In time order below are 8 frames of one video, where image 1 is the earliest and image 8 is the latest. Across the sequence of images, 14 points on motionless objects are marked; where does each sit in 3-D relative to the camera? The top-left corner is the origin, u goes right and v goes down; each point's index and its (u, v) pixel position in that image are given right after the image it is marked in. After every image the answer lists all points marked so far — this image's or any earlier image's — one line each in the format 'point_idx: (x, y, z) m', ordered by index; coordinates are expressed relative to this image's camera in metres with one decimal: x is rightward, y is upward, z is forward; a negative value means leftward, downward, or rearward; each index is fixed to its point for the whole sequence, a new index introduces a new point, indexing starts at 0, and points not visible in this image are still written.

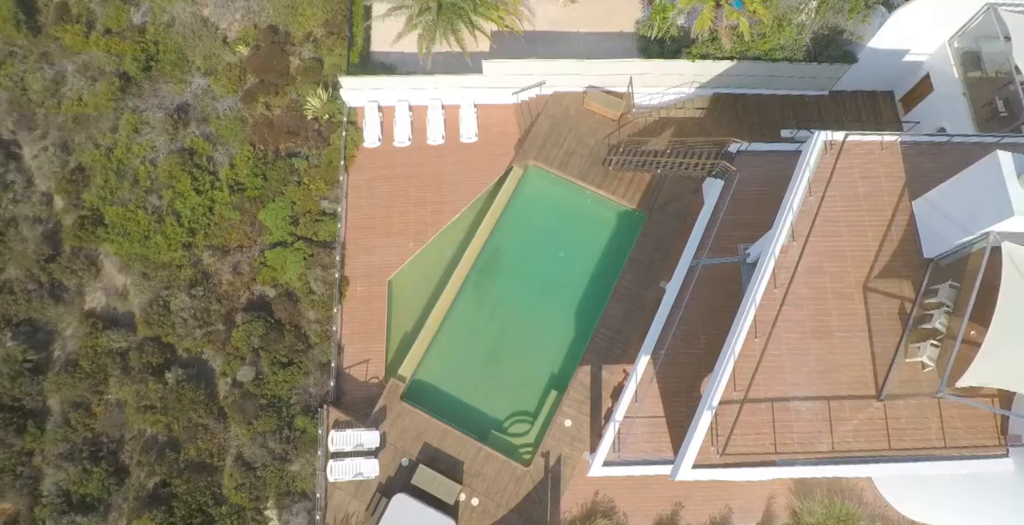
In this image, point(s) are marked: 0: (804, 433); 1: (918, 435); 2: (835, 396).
0: (+7.0, -4.1, +16.0) m
1: (+9.8, -4.2, +16.0) m
2: (+7.9, -3.3, +16.2) m
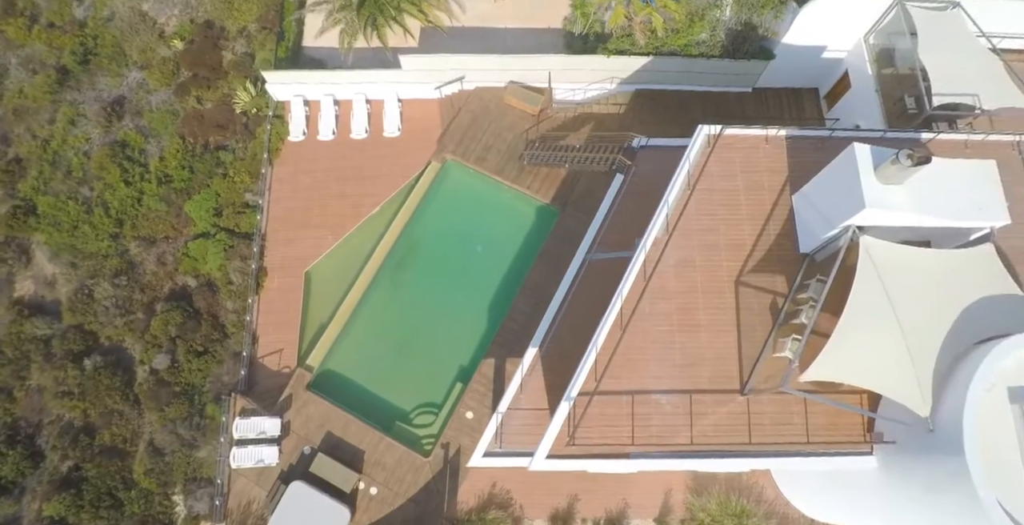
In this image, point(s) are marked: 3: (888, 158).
0: (+3.6, -3.9, +16.0) m
1: (+6.4, -4.1, +16.0) m
2: (+4.5, -3.1, +16.1) m
3: (+8.3, +2.3, +14.6) m
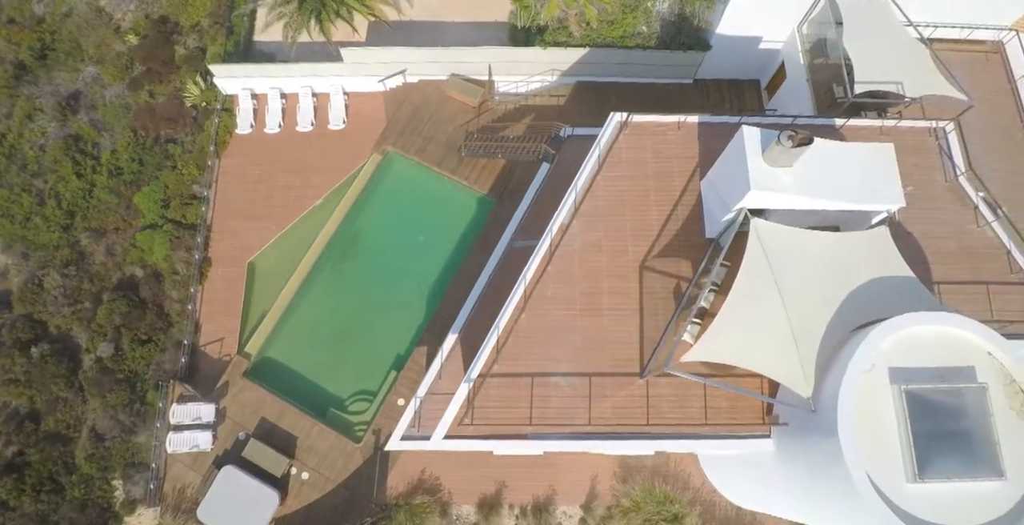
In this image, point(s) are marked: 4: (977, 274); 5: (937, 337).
0: (+1.2, -3.6, +16.2) m
1: (+4.0, -3.7, +16.1) m
2: (+2.1, -2.7, +16.3) m
3: (+5.9, +2.7, +14.8) m
4: (+12.5, -0.3, +17.7) m
5: (+9.0, -1.6, +13.9) m
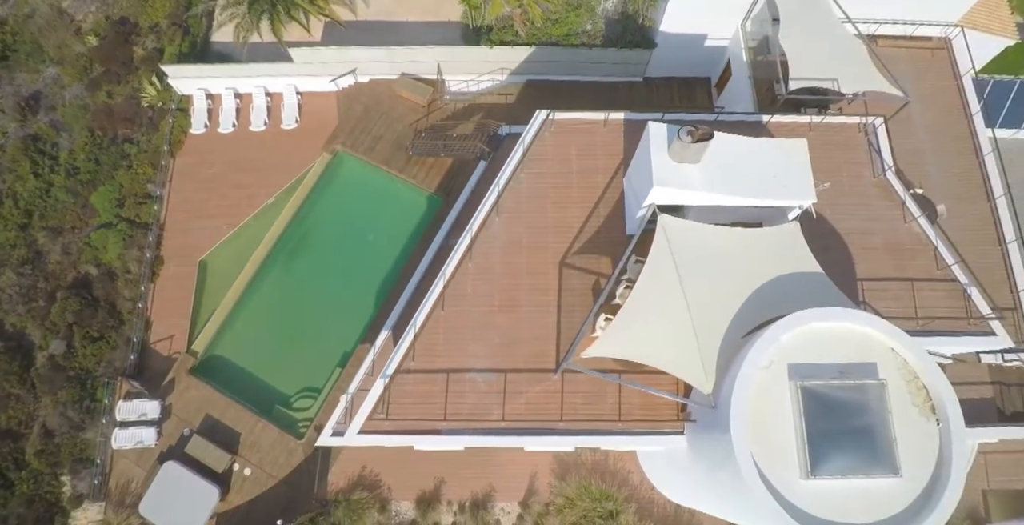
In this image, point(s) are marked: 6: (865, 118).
0: (-0.9, -3.5, +16.3) m
1: (+1.9, -3.6, +16.2) m
2: (0.0, -2.6, +16.4) m
3: (+3.8, +2.8, +14.8) m
4: (+10.4, -0.2, +17.7) m
5: (+6.9, -1.5, +13.9) m
6: (+10.0, +4.2, +18.9) m
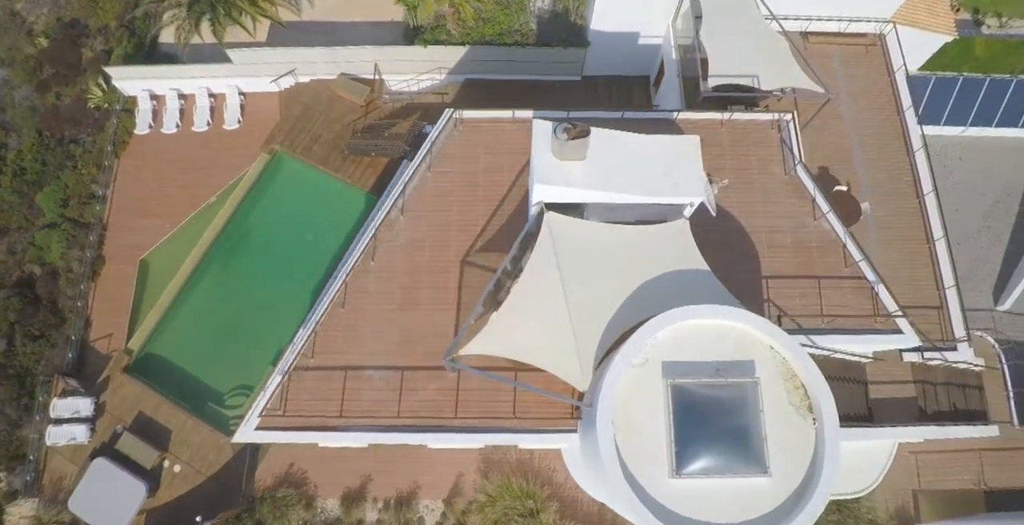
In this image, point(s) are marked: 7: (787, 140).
0: (-3.5, -3.4, +16.4) m
1: (-0.6, -3.5, +16.2) m
2: (-2.6, -2.6, +16.5) m
3: (+1.2, +2.9, +14.8) m
4: (+7.9, -0.2, +17.6) m
5: (+4.3, -1.4, +13.8) m
6: (+7.5, +4.2, +18.9) m
7: (+7.8, +3.5, +18.7) m
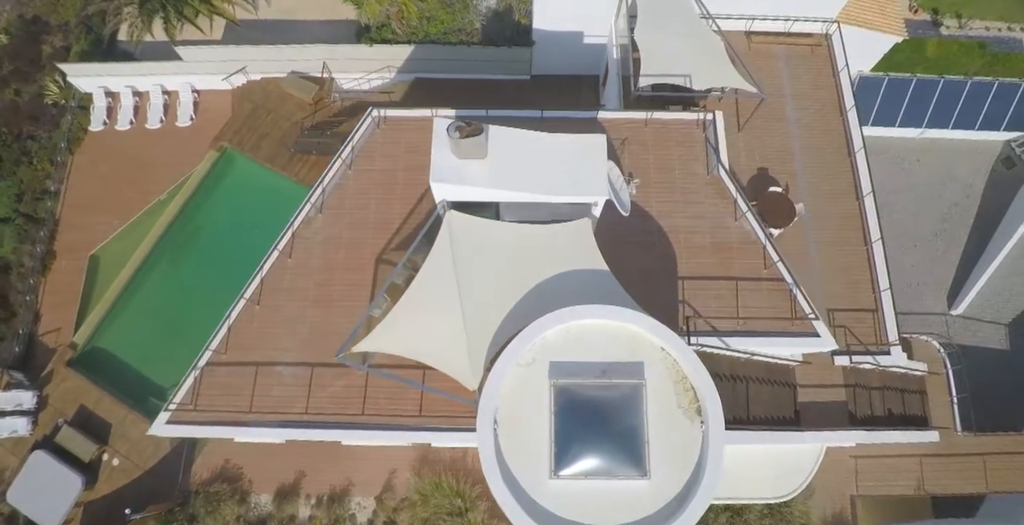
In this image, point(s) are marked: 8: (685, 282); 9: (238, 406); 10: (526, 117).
0: (-5.8, -3.4, +16.5) m
1: (-2.9, -3.5, +16.3) m
2: (-4.8, -2.5, +16.6) m
3: (-1.1, +2.9, +14.8) m
4: (+5.7, -0.2, +17.5) m
5: (+2.0, -1.4, +13.8) m
6: (+5.3, +4.2, +18.7) m
7: (+5.6, +3.4, +18.6) m
8: (+4.5, -0.5, +17.4) m
9: (-6.8, -3.6, +16.4) m
10: (+0.5, +4.1, +18.7) m
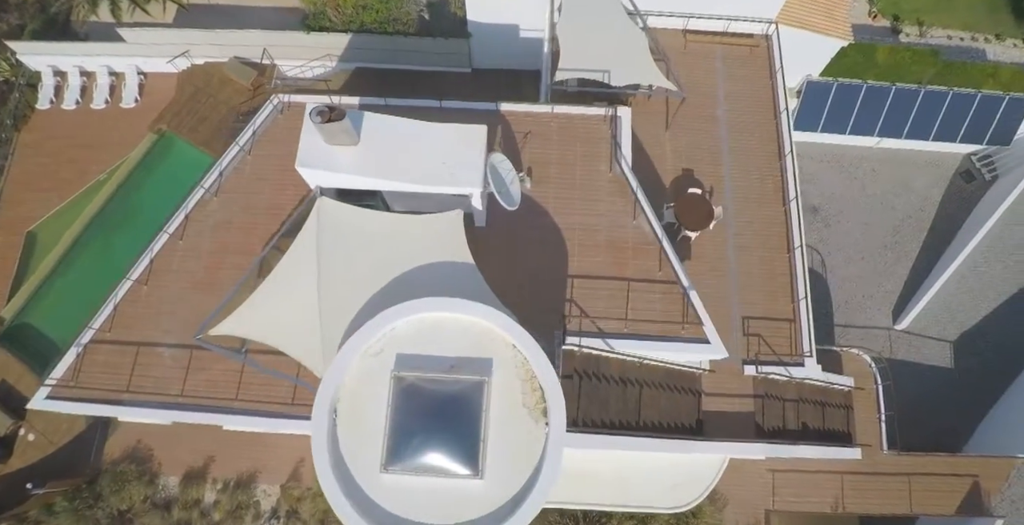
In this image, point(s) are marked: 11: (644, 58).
0: (-8.8, -2.9, +16.4) m
1: (-6.0, -3.1, +16.1) m
2: (-7.9, -2.1, +16.4) m
3: (-3.9, +3.2, +14.6) m
4: (+2.8, -0.2, +17.1) m
5: (-1.0, -1.3, +13.5) m
6: (+2.7, +4.2, +18.3) m
7: (+2.9, +3.4, +18.1) m
8: (+1.6, -0.5, +17.0) m
9: (-9.9, -3.1, +16.4) m
10: (-2.1, +4.3, +18.4) m
11: (+3.9, +6.2, +20.0) m
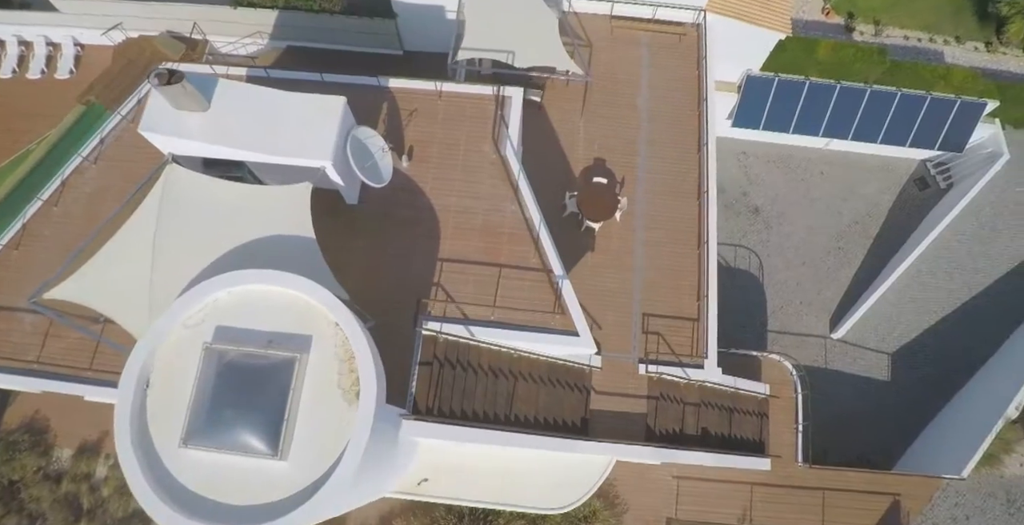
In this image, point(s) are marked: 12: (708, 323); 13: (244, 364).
0: (-12.1, -2.0, +16.1) m
1: (-9.3, -2.4, +15.7) m
2: (-11.2, -1.2, +16.1) m
3: (-7.0, +3.8, +14.1) m
4: (-0.4, +0.1, +16.4) m
5: (-4.4, -0.7, +12.9) m
6: (-0.3, +4.5, +17.6) m
7: (-0.1, +3.8, +17.4) m
8: (-1.6, -0.1, +16.3) m
9: (-13.2, -2.1, +16.1) m
10: (-5.1, +4.9, +17.9) m
11: (+1.1, +6.5, +19.2) m
12: (+5.6, -1.7, +18.9) m
13: (-4.9, -1.9, +12.3) m
